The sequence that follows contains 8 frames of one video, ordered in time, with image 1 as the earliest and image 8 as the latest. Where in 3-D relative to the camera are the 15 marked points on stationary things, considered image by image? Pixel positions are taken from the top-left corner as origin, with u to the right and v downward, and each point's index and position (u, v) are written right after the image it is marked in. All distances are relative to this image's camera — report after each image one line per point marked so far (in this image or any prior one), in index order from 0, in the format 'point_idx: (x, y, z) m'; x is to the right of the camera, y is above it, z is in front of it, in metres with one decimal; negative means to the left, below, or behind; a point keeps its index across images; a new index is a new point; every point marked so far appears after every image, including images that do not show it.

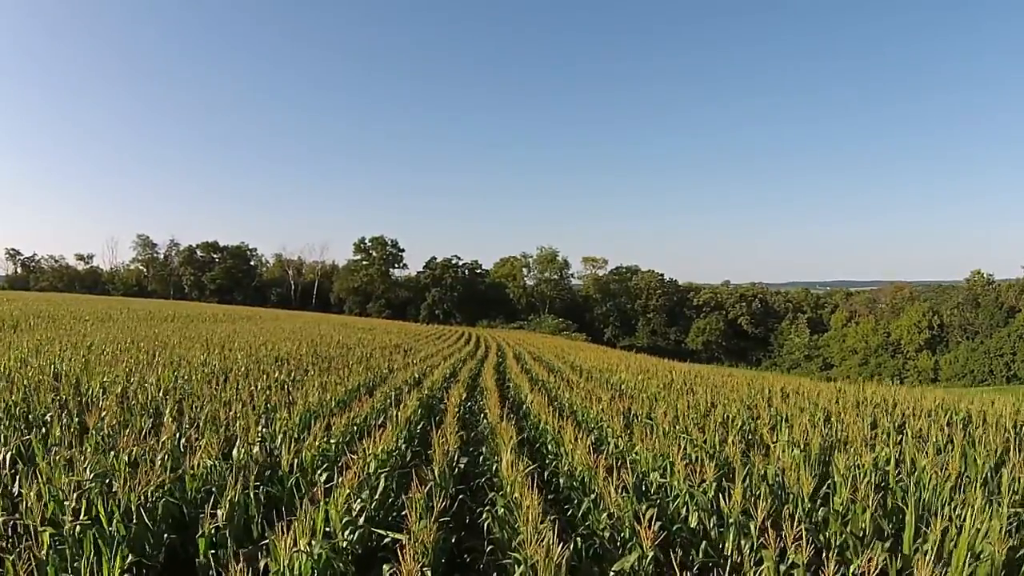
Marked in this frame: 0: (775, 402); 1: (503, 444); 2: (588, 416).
0: (+6.0, -2.6, +12.8) m
1: (-0.1, -1.9, +7.1) m
2: (+1.3, -2.1, +9.2) m
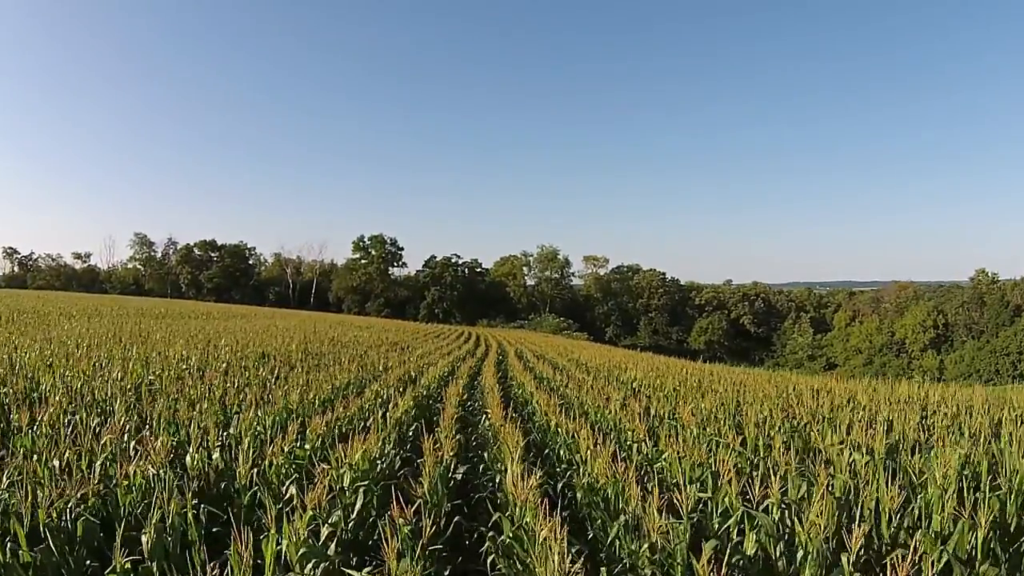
0: (+6.0, -2.3, +11.8) m
1: (0.0, -1.7, +6.1) m
2: (+1.3, -1.9, +8.2) m
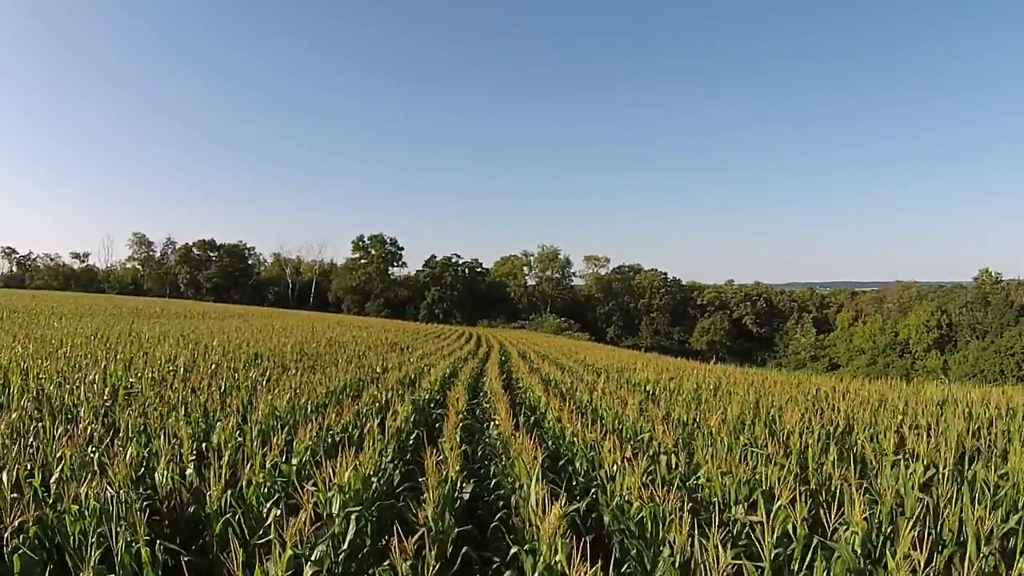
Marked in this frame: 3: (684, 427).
0: (+6.1, -2.3, +11.1) m
1: (+0.1, -1.6, +5.4) m
2: (+1.4, -1.8, +7.5) m
3: (+2.2, -1.8, +7.3) m
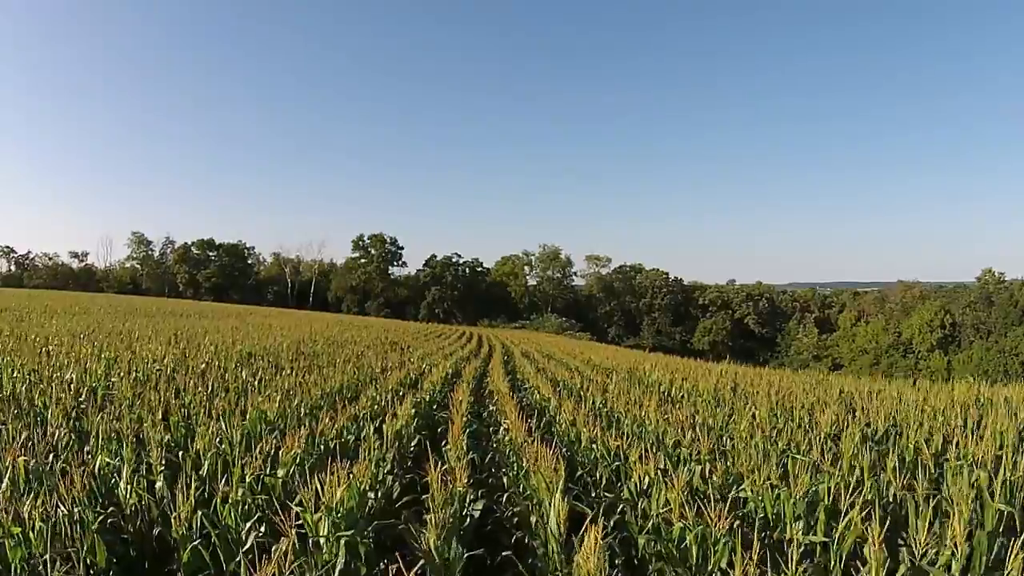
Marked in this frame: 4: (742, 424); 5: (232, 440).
0: (+6.3, -2.2, +10.5) m
1: (+0.2, -1.5, +4.8) m
2: (+1.6, -1.7, +6.9) m
3: (+2.4, -1.7, +6.7) m
4: (+3.1, -1.8, +7.4) m
5: (-2.6, -1.4, +5.2) m
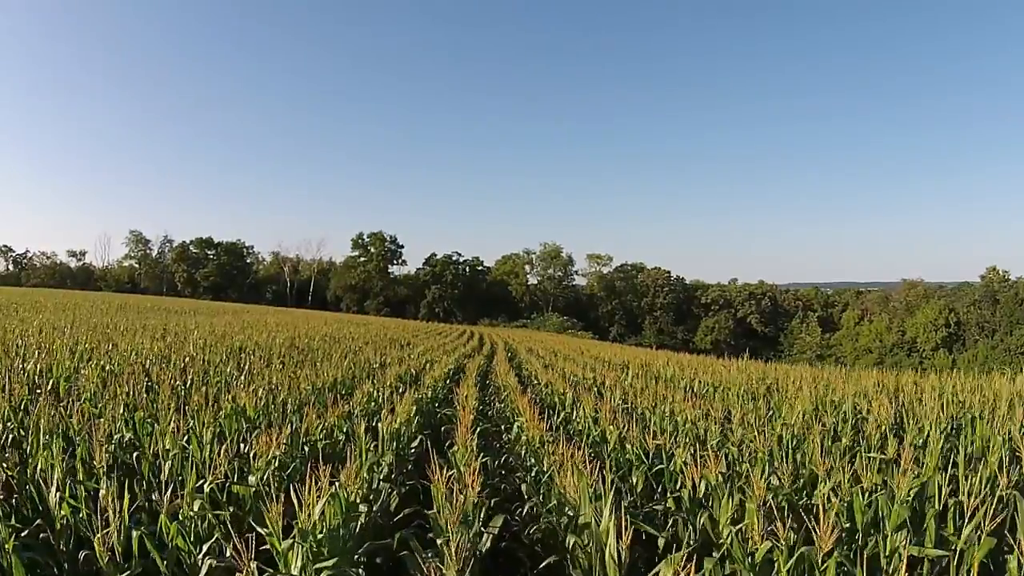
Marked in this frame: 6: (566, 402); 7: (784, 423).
0: (+6.4, -2.0, +9.7) m
1: (+0.4, -1.3, +4.0) m
2: (+1.7, -1.5, +6.1) m
3: (+2.5, -1.5, +5.8) m
4: (+3.2, -1.6, +6.6) m
5: (-2.4, -1.2, +4.4) m
6: (+0.7, -1.6, +7.8) m
7: (+3.7, -1.7, +7.6) m
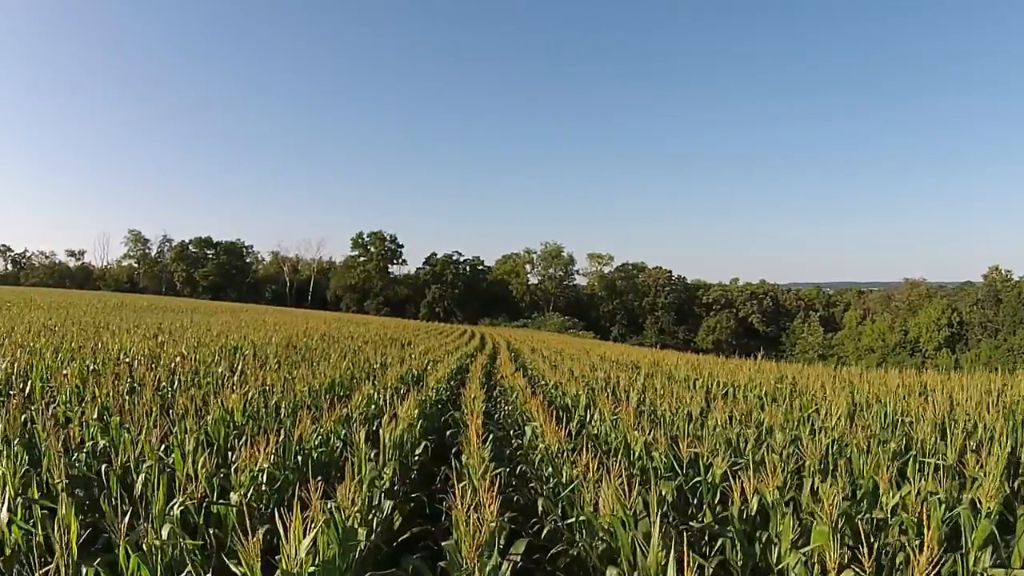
0: (+6.5, -1.9, +9.2) m
1: (+0.5, -1.3, +3.5) m
2: (+1.8, -1.4, +5.6) m
3: (+2.6, -1.5, +5.3) m
4: (+3.3, -1.5, +6.1) m
5: (-2.3, -1.1, +3.9) m
6: (+0.9, -1.5, +7.3) m
7: (+3.8, -1.6, +7.1) m
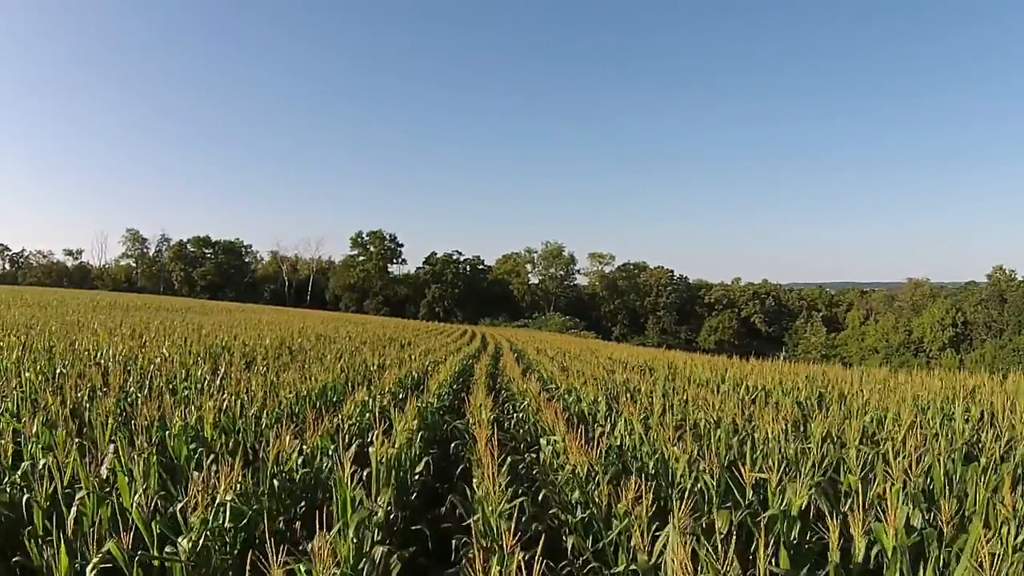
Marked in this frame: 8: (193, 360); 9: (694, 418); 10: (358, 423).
0: (+6.7, -1.8, +8.4) m
1: (+0.7, -1.2, +2.7) m
2: (+2.0, -1.4, +4.8) m
3: (+2.8, -1.4, +4.6) m
4: (+3.5, -1.5, +5.3) m
5: (-2.2, -1.1, +3.1) m
6: (+1.0, -1.5, +6.5) m
7: (+3.9, -1.6, +6.3) m
8: (-5.2, -1.2, +9.2) m
9: (+1.9, -1.4, +6.1) m
10: (-1.5, -1.3, +5.4) m
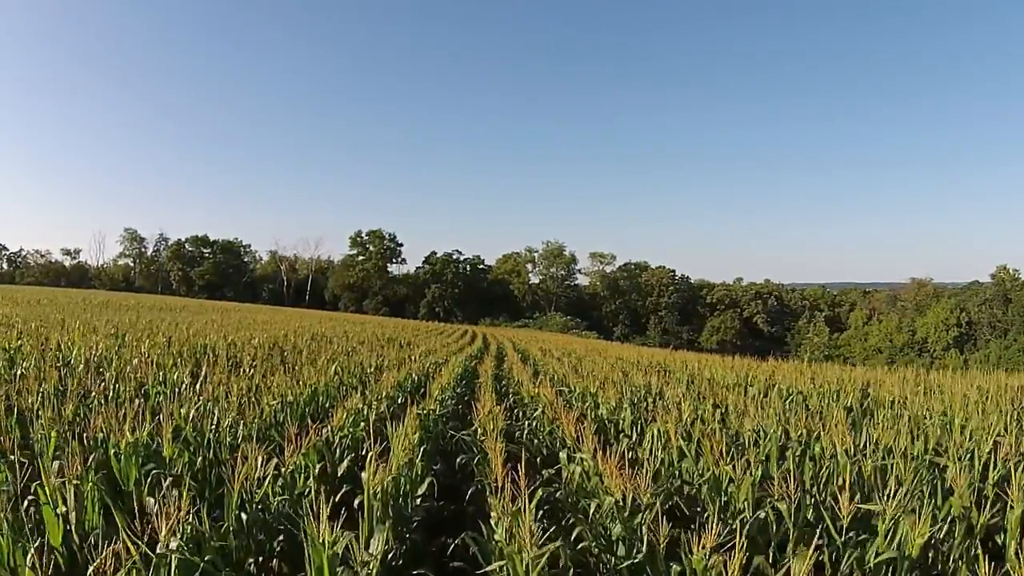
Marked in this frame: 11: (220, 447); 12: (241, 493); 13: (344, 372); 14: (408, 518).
0: (+6.8, -1.8, +7.7) m
1: (+0.8, -1.1, +1.9) m
2: (+2.1, -1.3, +4.1) m
3: (+2.9, -1.3, +3.8) m
4: (+3.6, -1.4, +4.6) m
5: (-2.0, -1.0, +2.4) m
6: (+1.1, -1.4, +5.7) m
7: (+4.1, -1.5, +5.6) m
8: (-5.1, -1.1, +8.4) m
9: (+2.1, -1.3, +5.3) m
10: (-1.3, -1.2, +4.7) m
11: (-2.1, -1.2, +4.0) m
12: (-1.4, -1.1, +2.9) m
13: (-2.8, -1.4, +9.3) m
14: (-0.6, -1.4, +3.4) m
